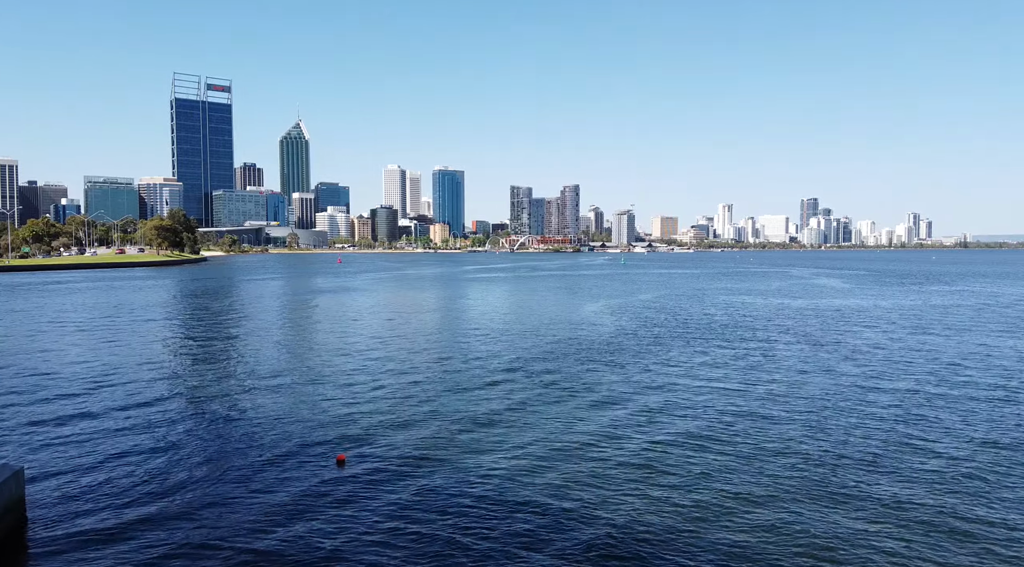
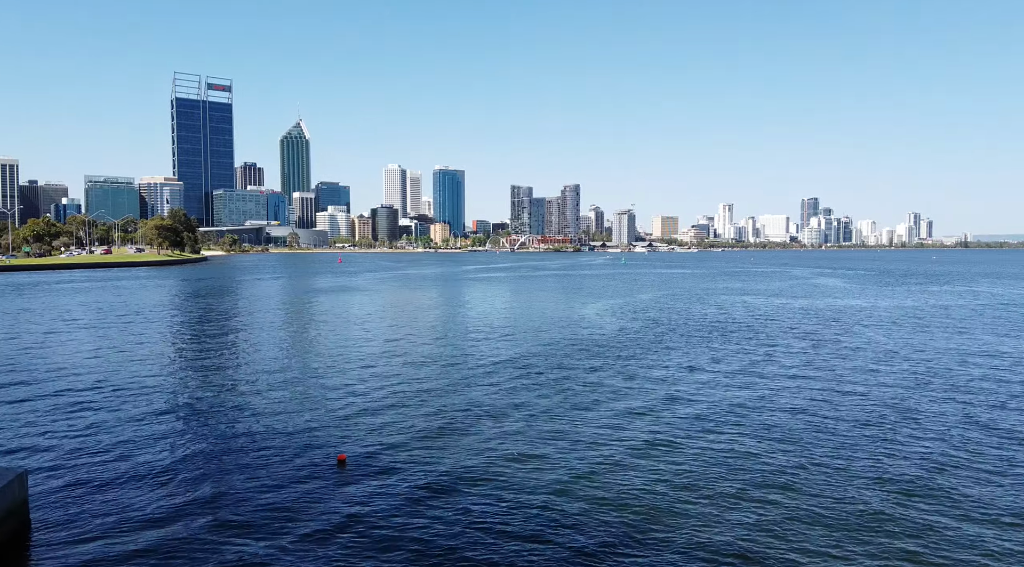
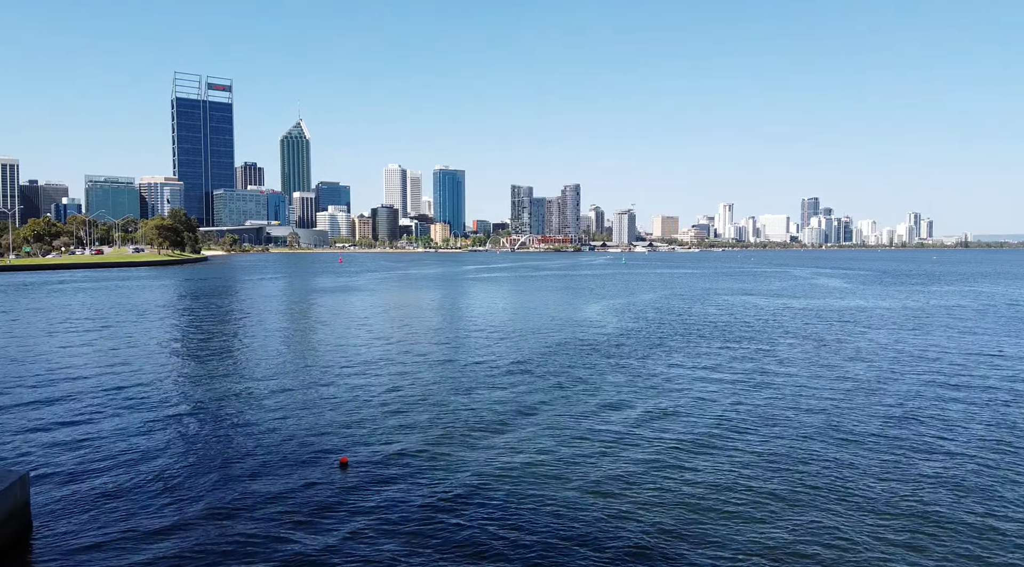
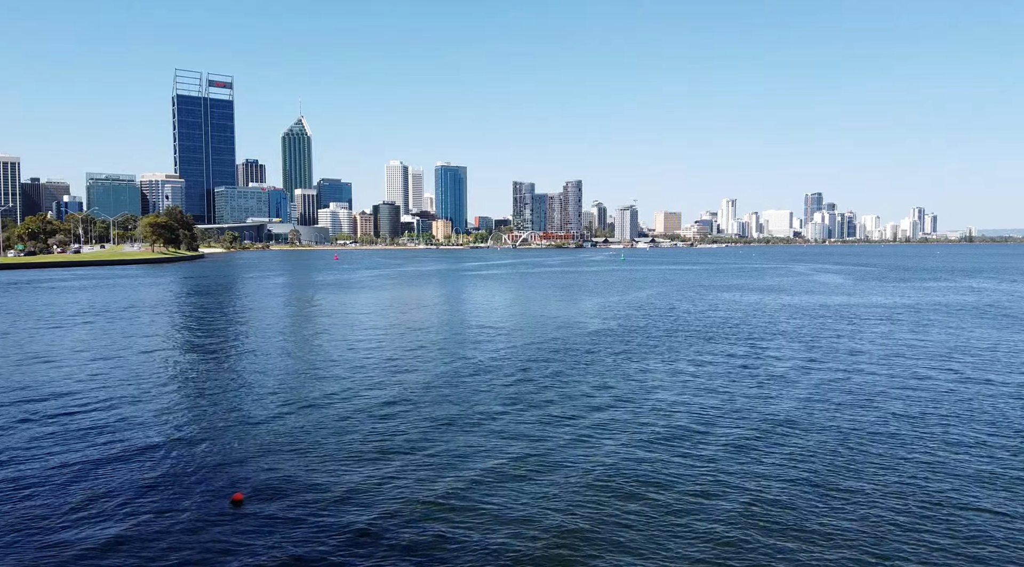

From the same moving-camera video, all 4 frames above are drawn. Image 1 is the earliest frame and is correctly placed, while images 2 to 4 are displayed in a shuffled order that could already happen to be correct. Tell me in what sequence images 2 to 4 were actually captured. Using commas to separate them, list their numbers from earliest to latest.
2, 3, 4
